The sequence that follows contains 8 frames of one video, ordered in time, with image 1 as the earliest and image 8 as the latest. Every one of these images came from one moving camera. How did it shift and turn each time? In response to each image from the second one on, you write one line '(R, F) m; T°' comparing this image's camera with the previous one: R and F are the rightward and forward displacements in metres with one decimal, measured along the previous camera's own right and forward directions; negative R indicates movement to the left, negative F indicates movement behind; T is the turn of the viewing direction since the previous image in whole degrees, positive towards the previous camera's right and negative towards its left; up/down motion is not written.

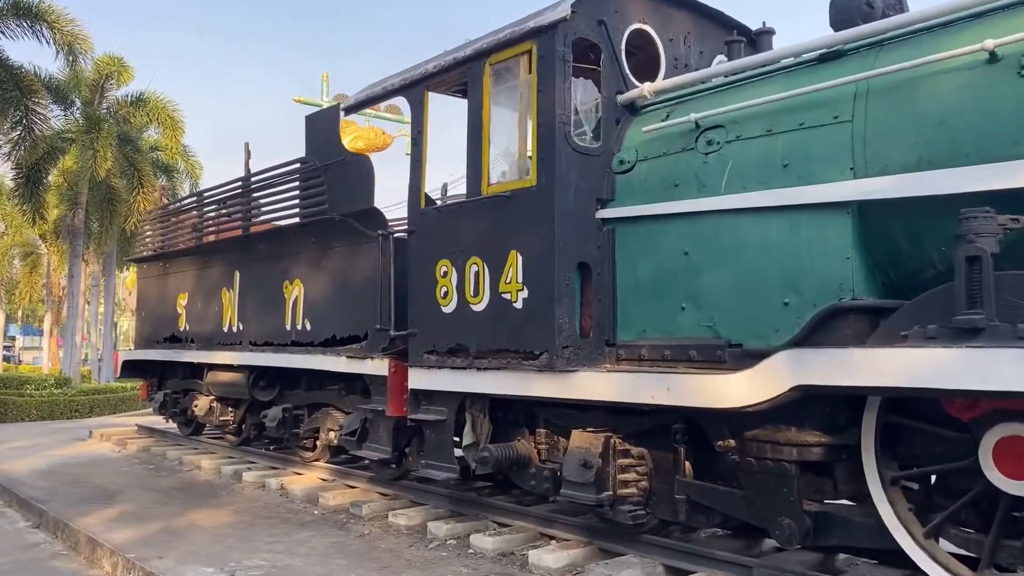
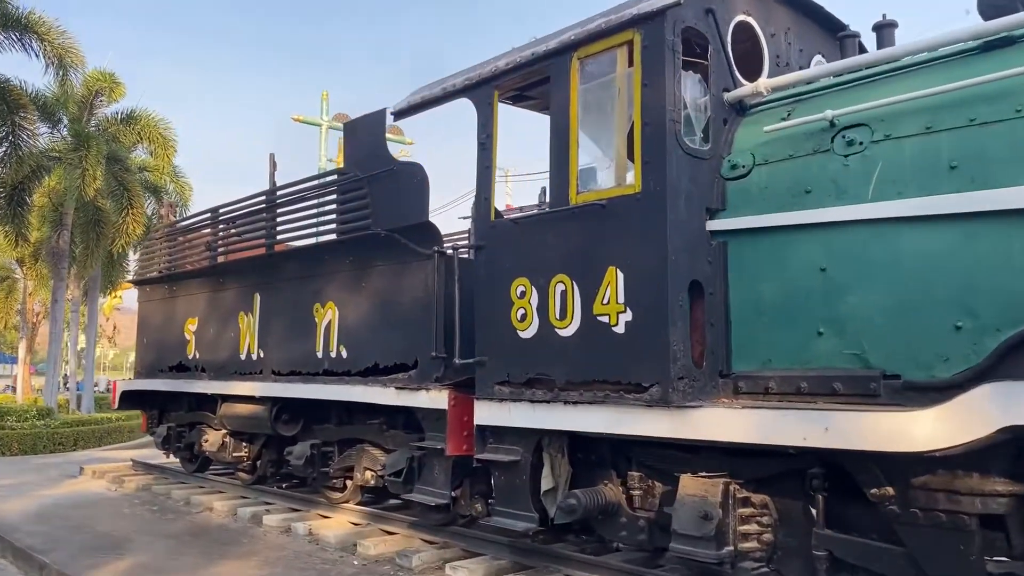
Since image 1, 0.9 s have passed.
(-0.7, +0.7) m; +2°
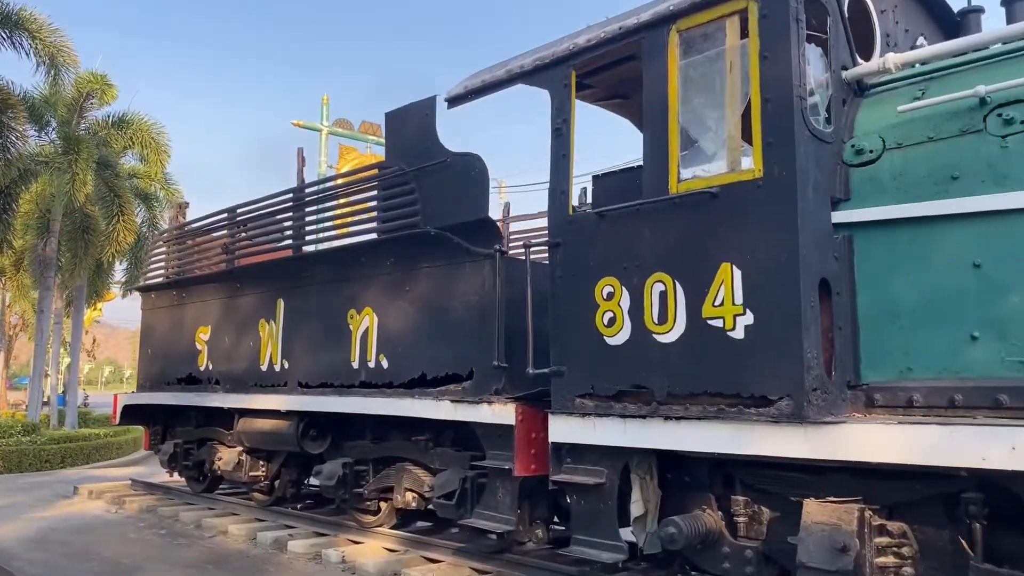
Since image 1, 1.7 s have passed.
(-0.6, +0.6) m; +1°
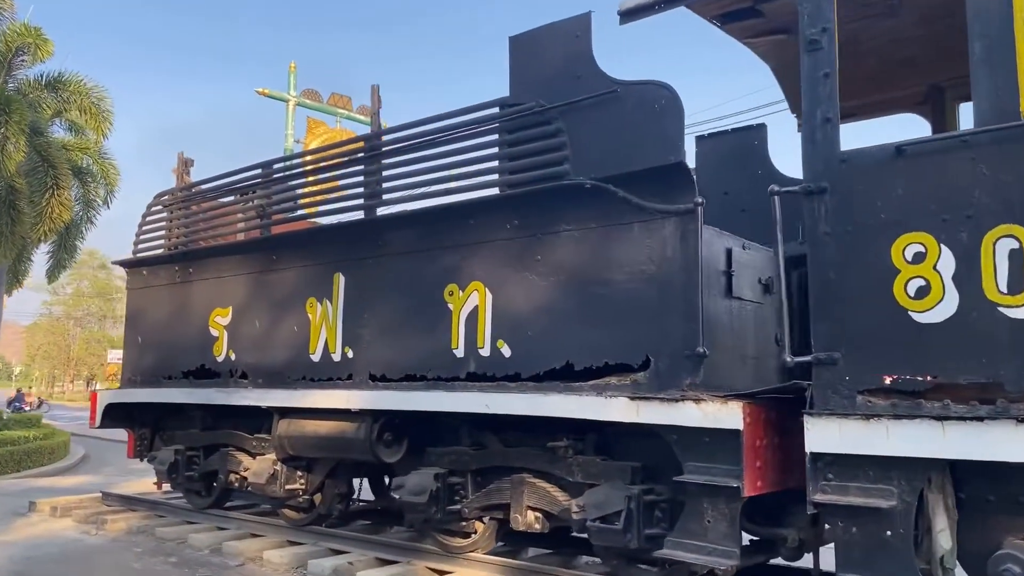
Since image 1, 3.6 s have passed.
(-1.5, +1.4) m; +6°
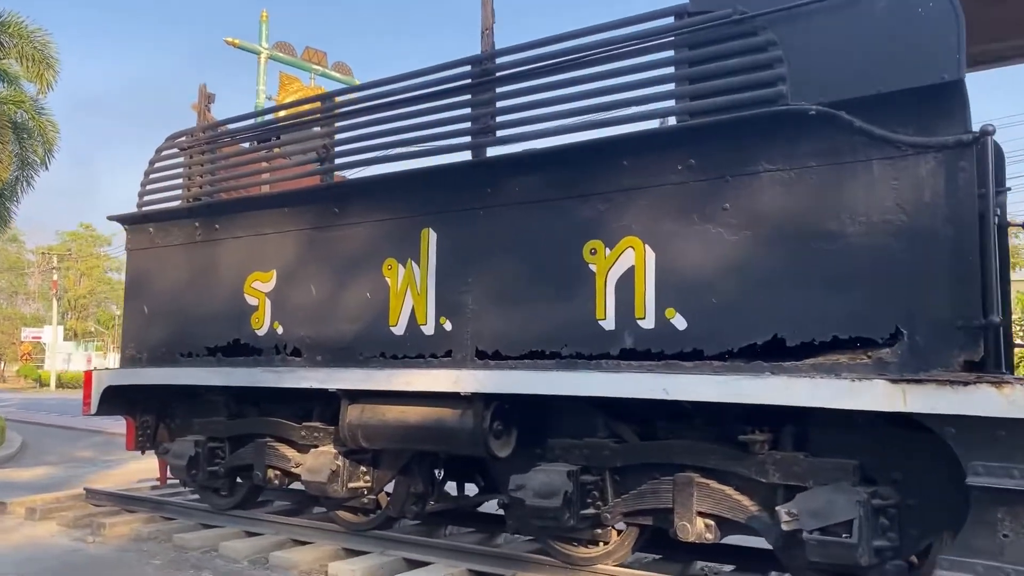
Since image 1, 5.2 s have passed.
(-1.3, +1.1) m; +5°
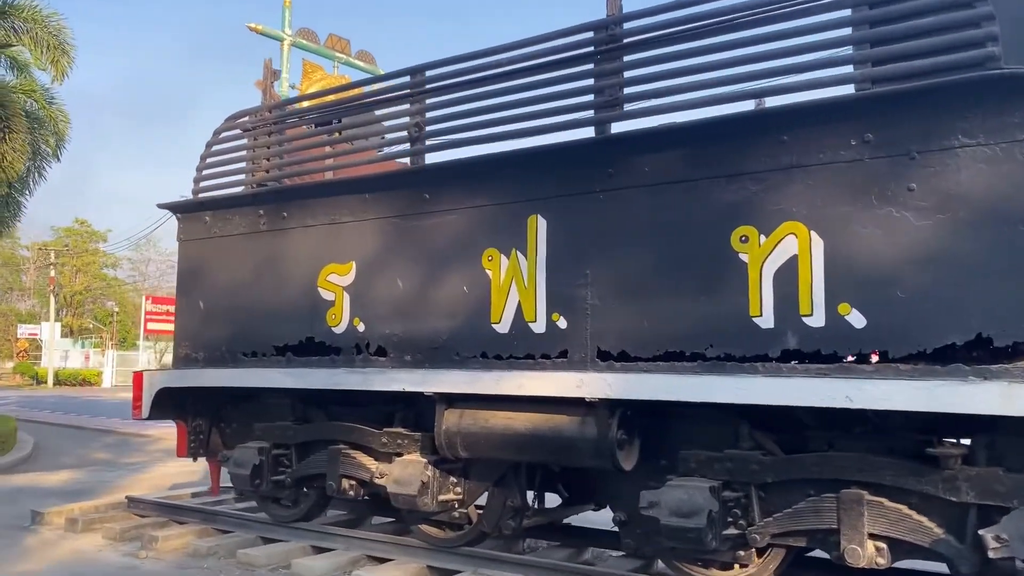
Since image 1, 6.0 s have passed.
(-0.7, +0.5) m; 0°
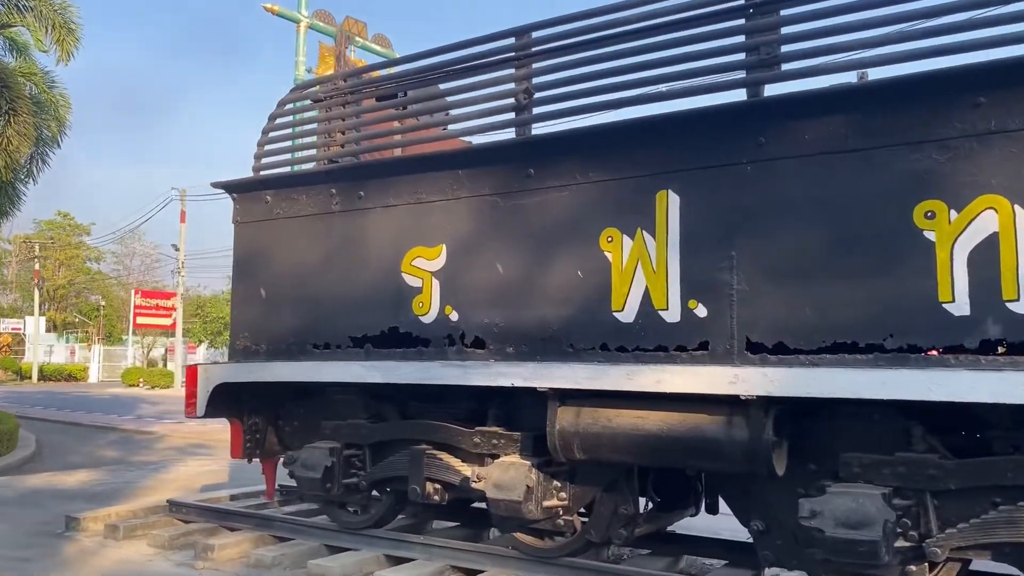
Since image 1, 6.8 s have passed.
(-0.7, +0.5) m; +1°
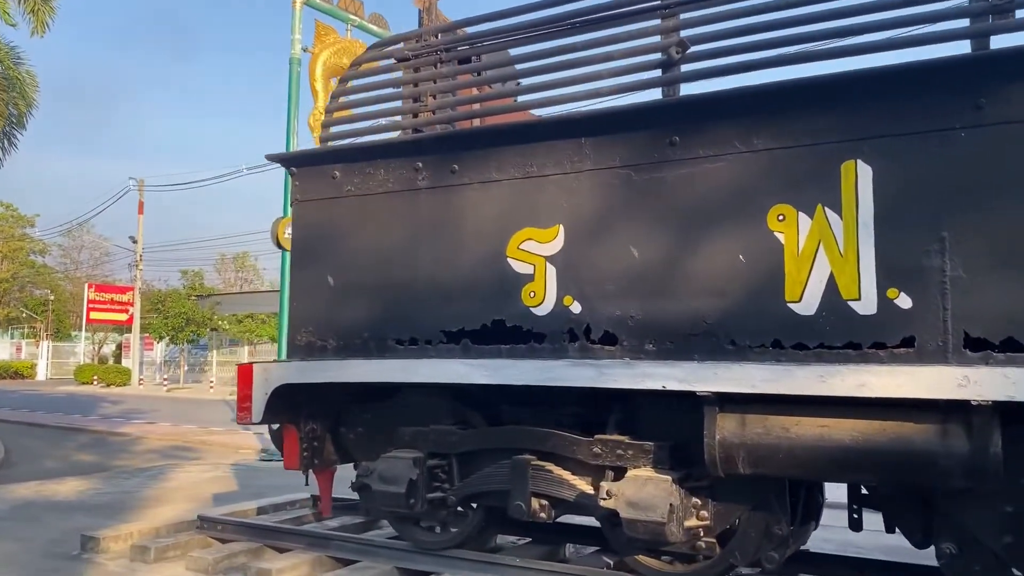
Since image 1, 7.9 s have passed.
(-0.9, +0.7) m; +3°
